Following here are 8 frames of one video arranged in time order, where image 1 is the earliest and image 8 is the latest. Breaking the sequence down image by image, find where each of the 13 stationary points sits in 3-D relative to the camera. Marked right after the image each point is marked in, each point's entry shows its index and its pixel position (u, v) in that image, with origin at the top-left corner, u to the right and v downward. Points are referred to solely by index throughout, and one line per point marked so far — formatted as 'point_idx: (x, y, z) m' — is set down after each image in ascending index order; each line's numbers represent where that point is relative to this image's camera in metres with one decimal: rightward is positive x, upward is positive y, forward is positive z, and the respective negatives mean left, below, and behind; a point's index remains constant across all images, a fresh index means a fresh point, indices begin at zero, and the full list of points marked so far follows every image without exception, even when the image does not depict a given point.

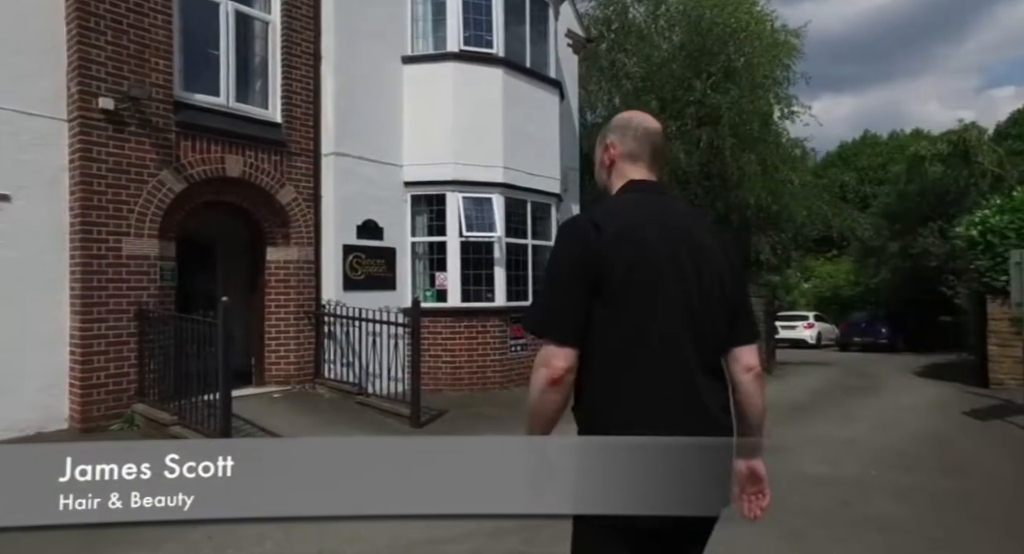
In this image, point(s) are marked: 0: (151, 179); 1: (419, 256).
0: (-4.2, +1.1, +7.2) m
1: (-1.4, +0.3, +9.6) m
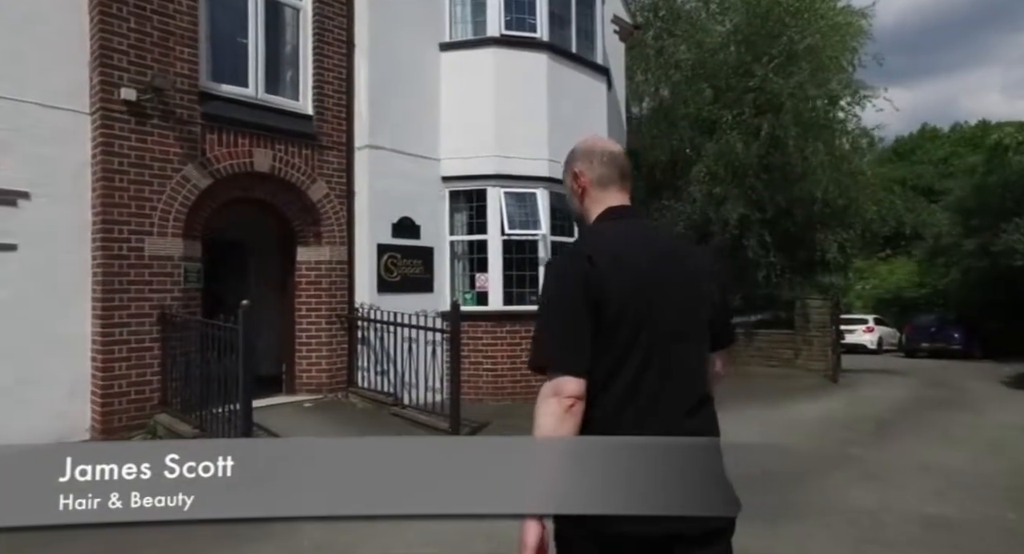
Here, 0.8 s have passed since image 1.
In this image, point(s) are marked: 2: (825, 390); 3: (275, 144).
0: (-3.7, +1.1, +6.7) m
1: (-0.8, +0.3, +9.0) m
2: (+4.8, -1.7, +9.4) m
3: (-2.9, +1.6, +7.5) m
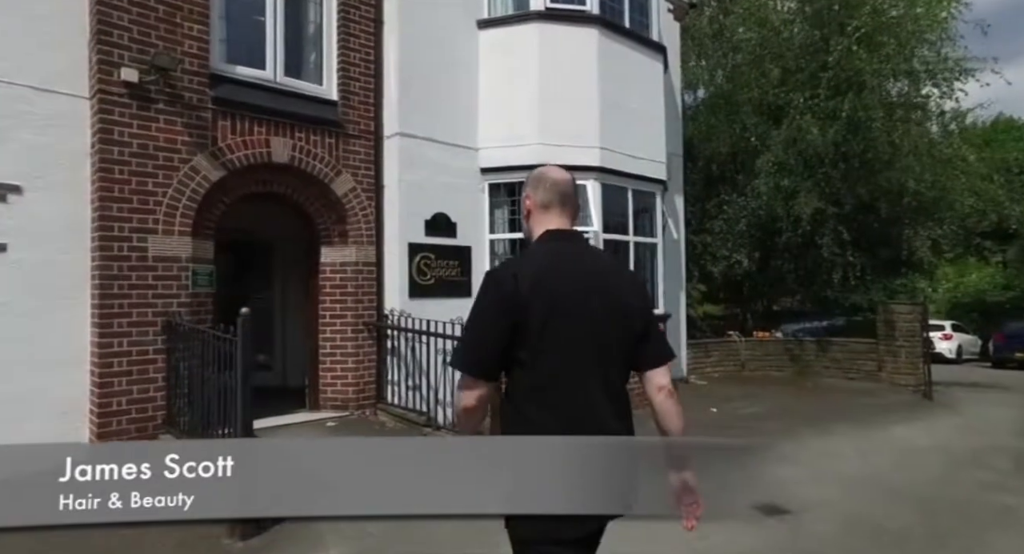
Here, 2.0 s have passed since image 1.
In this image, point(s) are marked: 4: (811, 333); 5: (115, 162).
0: (-3.2, +1.1, +6.0) m
1: (-0.2, +0.3, +8.1) m
2: (+5.4, -1.7, +8.1) m
3: (-2.4, +1.6, +6.8) m
4: (+7.9, -1.4, +16.0) m
5: (-3.6, +1.1, +5.6) m
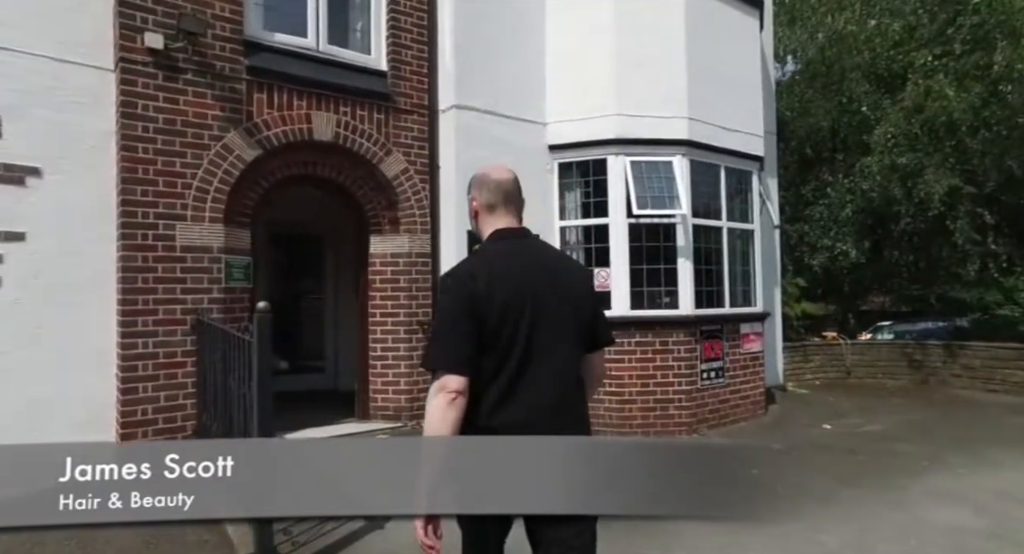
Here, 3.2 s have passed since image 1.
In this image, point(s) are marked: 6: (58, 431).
0: (-2.6, +1.2, +5.3) m
1: (+0.7, +0.4, +7.1) m
2: (+6.2, -1.6, +6.5) m
3: (-1.7, +1.7, +6.0) m
4: (+9.5, -1.3, +14.2) m
5: (-3.0, +1.1, +5.0) m
6: (-3.6, -1.2, +4.9) m
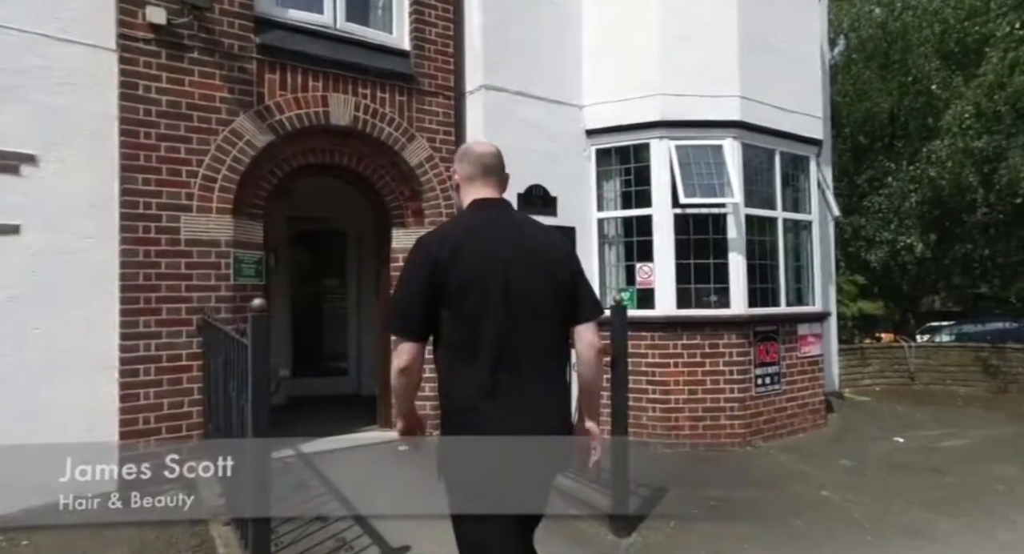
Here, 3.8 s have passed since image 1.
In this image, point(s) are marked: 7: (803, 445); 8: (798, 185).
0: (-2.3, +1.2, +4.9) m
1: (+1.0, +0.4, +6.5) m
2: (+6.6, -1.6, +5.7) m
3: (-1.4, +1.7, +5.5) m
4: (+10.1, -1.3, +13.2) m
5: (-2.8, +1.1, +4.6) m
6: (-3.4, -1.2, +4.5) m
7: (+2.8, -1.6, +6.0) m
8: (+3.2, +1.0, +6.8) m
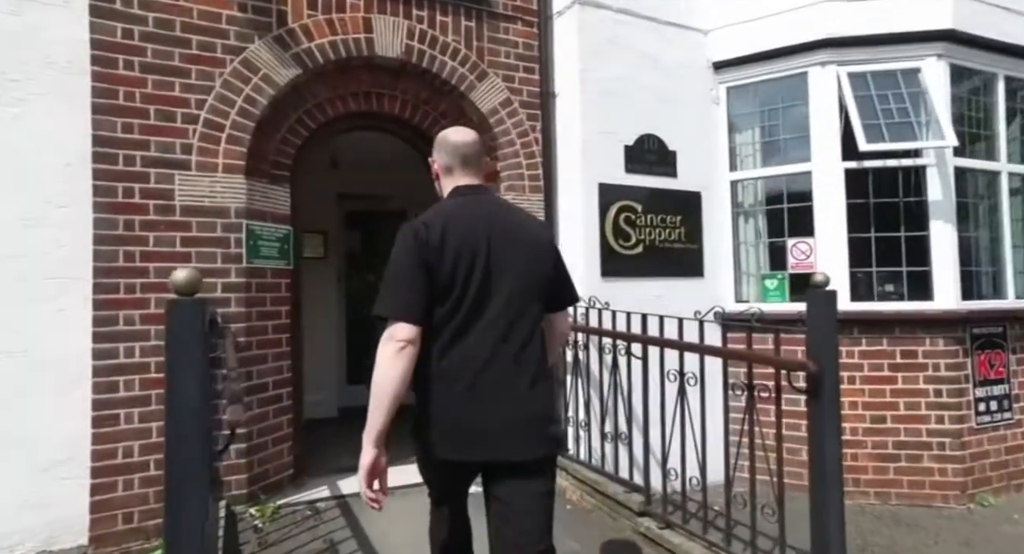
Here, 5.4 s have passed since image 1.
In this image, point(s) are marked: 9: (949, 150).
0: (-1.7, +1.3, +3.7) m
1: (+1.9, +0.5, +4.9) m
2: (+7.3, -1.4, +3.3) m
3: (-0.7, +1.8, +4.2) m
4: (+11.7, -1.1, +10.3) m
5: (-2.2, +1.3, +3.4) m
6: (-2.7, -1.1, +3.4) m
7: (+3.6, -1.5, +4.1) m
8: (+4.0, +1.2, +4.9) m
9: (+3.0, +0.9, +4.3) m
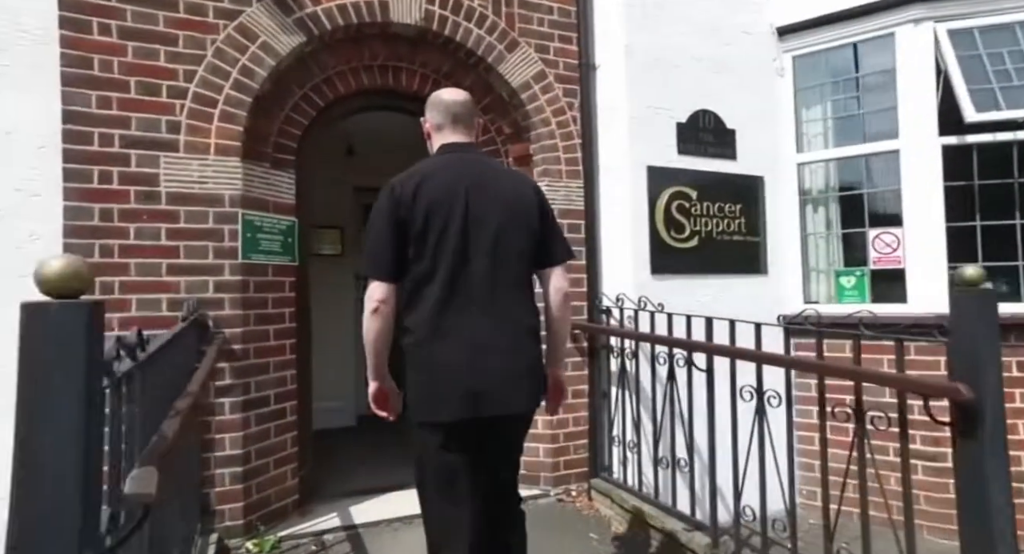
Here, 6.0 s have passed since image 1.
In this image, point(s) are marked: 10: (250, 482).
0: (-1.5, +1.3, +3.2) m
1: (+2.1, +0.5, +4.2) m
2: (+7.4, -1.4, +2.5) m
3: (-0.5, +1.8, +3.6) m
4: (+12.2, -1.0, +9.2) m
5: (-2.0, +1.3, +3.0) m
6: (-2.6, -1.1, +3.0) m
7: (+3.8, -1.5, +3.4) m
8: (+4.2, +1.2, +4.1) m
9: (+3.3, +0.9, +3.6) m
10: (-1.4, -1.1, +3.2) m
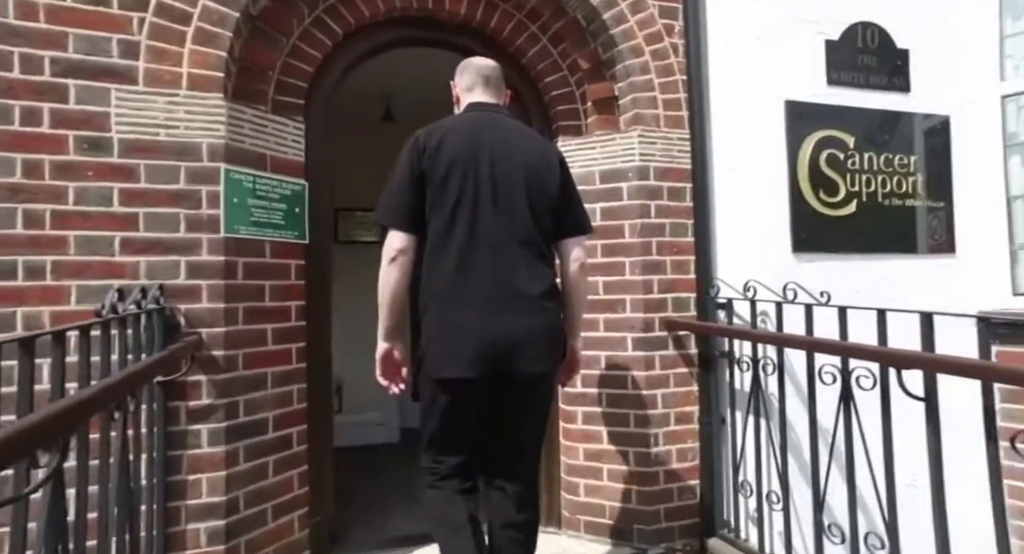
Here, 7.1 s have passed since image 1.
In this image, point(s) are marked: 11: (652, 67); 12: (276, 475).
0: (-1.2, +1.4, +2.3) m
1: (+2.5, +0.6, +3.0) m
2: (+7.6, -1.3, +0.7) m
3: (-0.1, +1.9, +2.7) m
4: (+13.1, -0.9, +7.0) m
5: (-1.7, +1.3, +2.1) m
6: (-2.3, -1.0, +2.2) m
7: (+4.1, -1.4, +2.0) m
8: (+4.6, +1.3, +2.7) m
9: (+3.6, +1.0, +2.3) m
10: (-1.0, -1.0, +2.3) m
11: (+0.7, +1.0, +2.8) m
12: (-1.0, -0.8, +2.5) m
